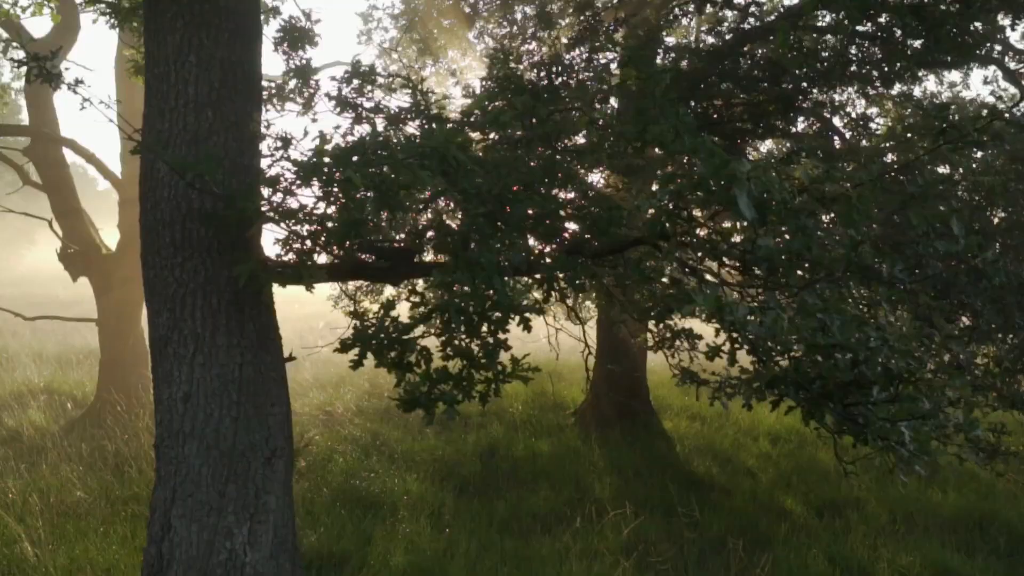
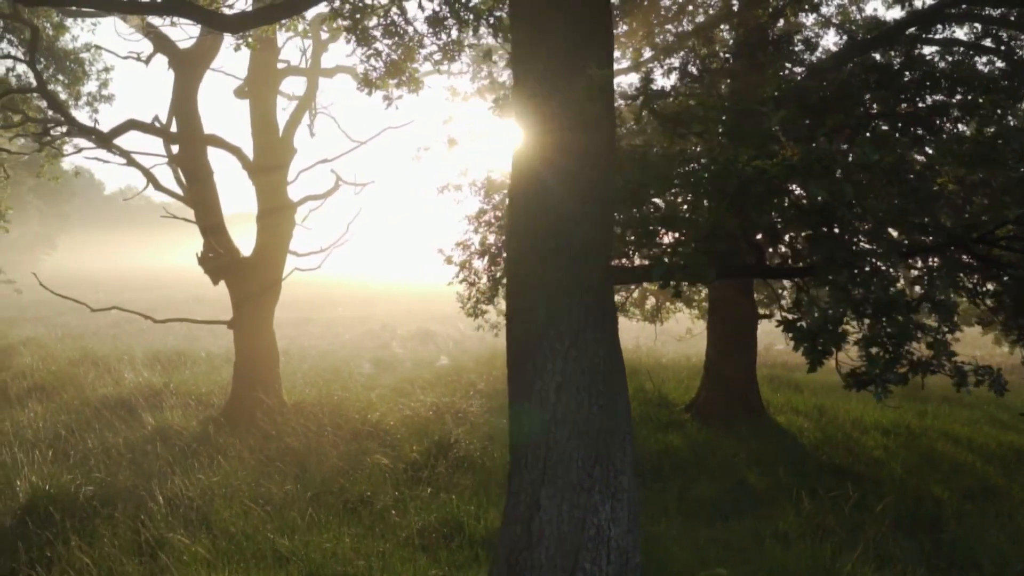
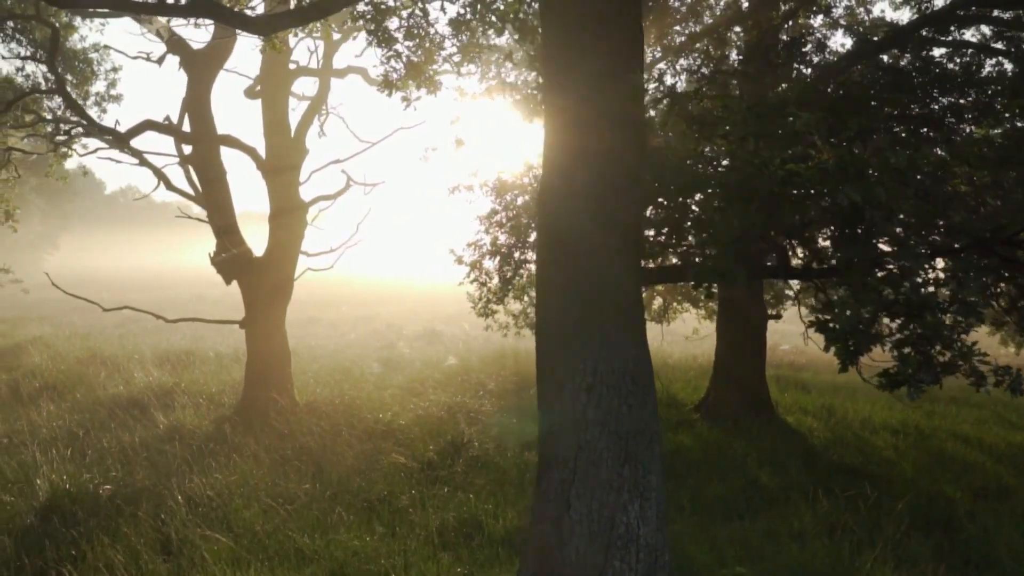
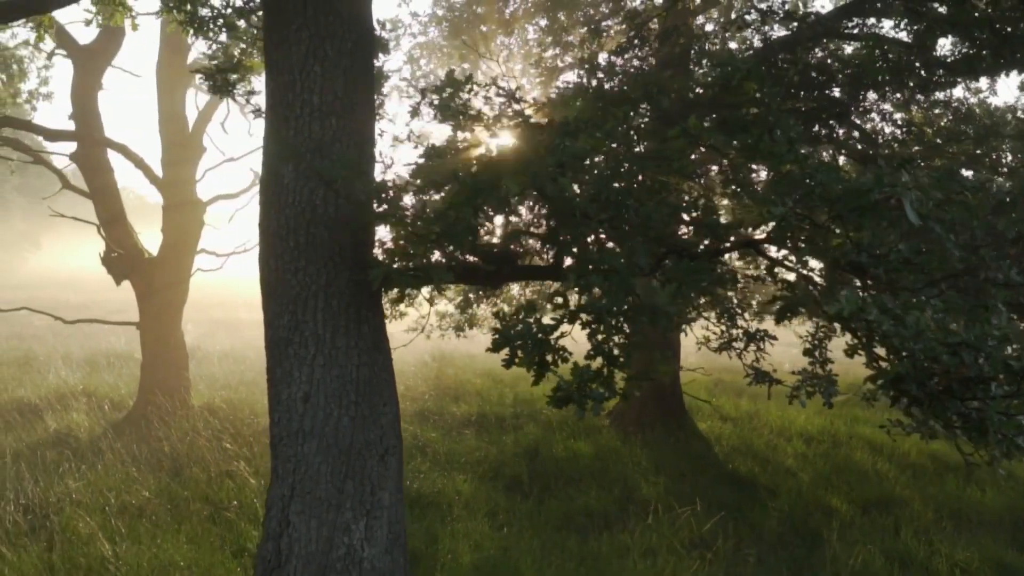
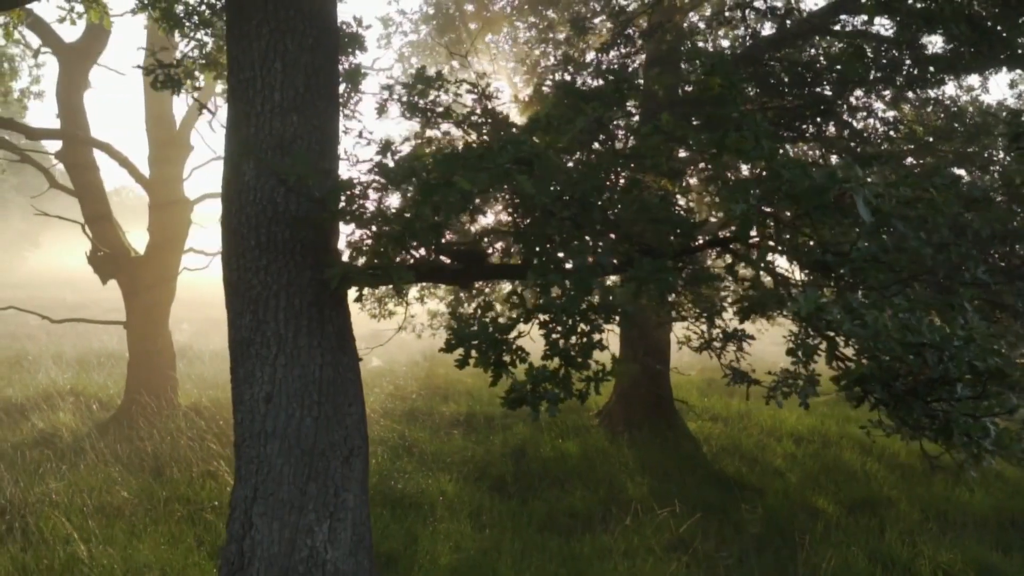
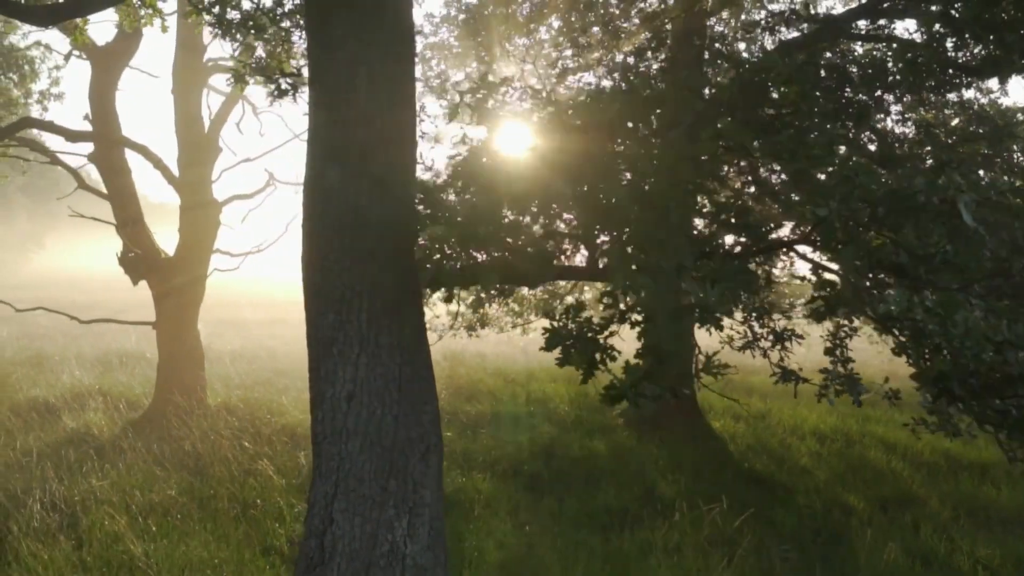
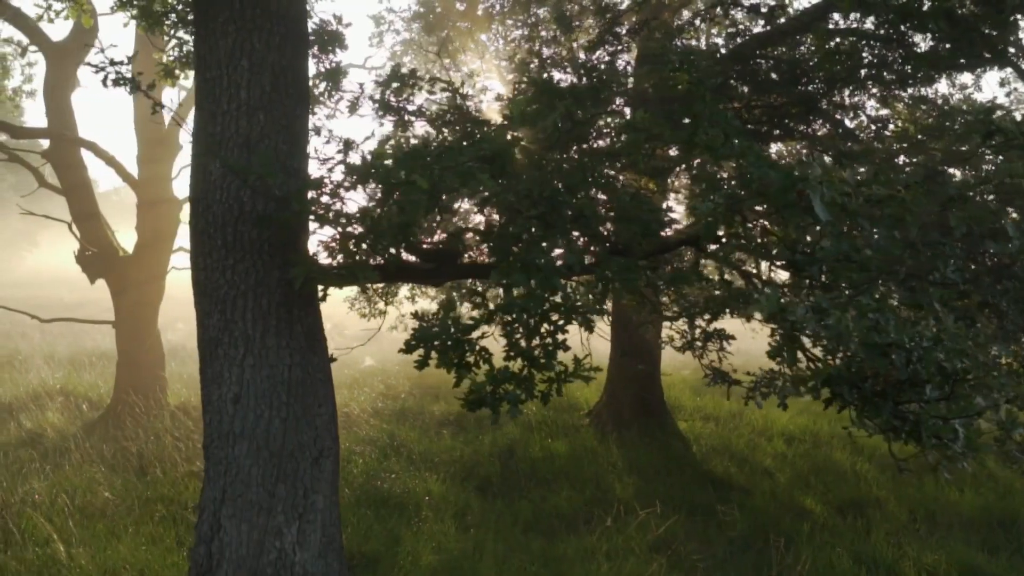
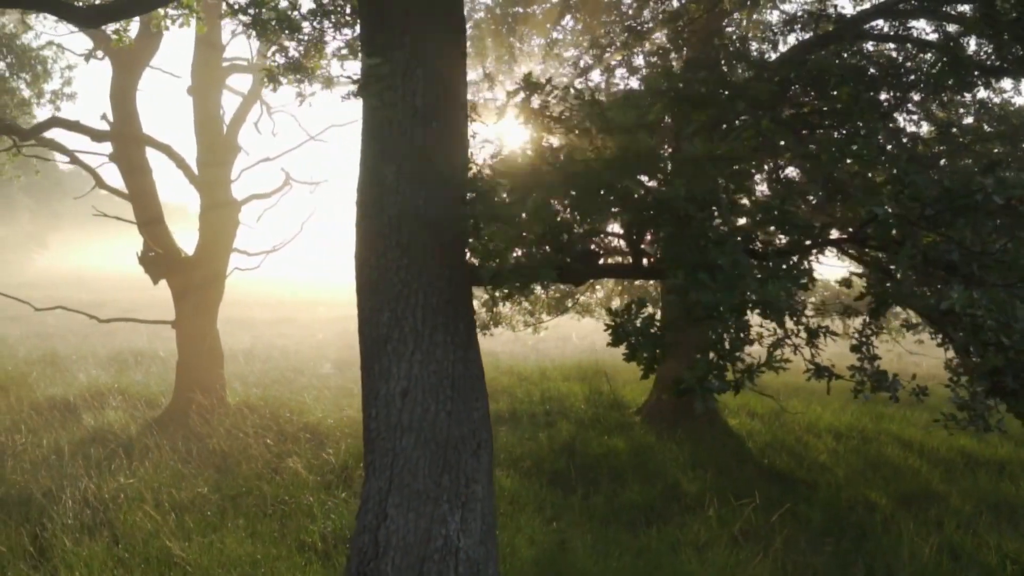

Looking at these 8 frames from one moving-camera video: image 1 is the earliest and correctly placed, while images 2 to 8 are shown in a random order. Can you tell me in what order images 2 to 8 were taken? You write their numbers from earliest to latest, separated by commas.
7, 5, 4, 6, 8, 2, 3
